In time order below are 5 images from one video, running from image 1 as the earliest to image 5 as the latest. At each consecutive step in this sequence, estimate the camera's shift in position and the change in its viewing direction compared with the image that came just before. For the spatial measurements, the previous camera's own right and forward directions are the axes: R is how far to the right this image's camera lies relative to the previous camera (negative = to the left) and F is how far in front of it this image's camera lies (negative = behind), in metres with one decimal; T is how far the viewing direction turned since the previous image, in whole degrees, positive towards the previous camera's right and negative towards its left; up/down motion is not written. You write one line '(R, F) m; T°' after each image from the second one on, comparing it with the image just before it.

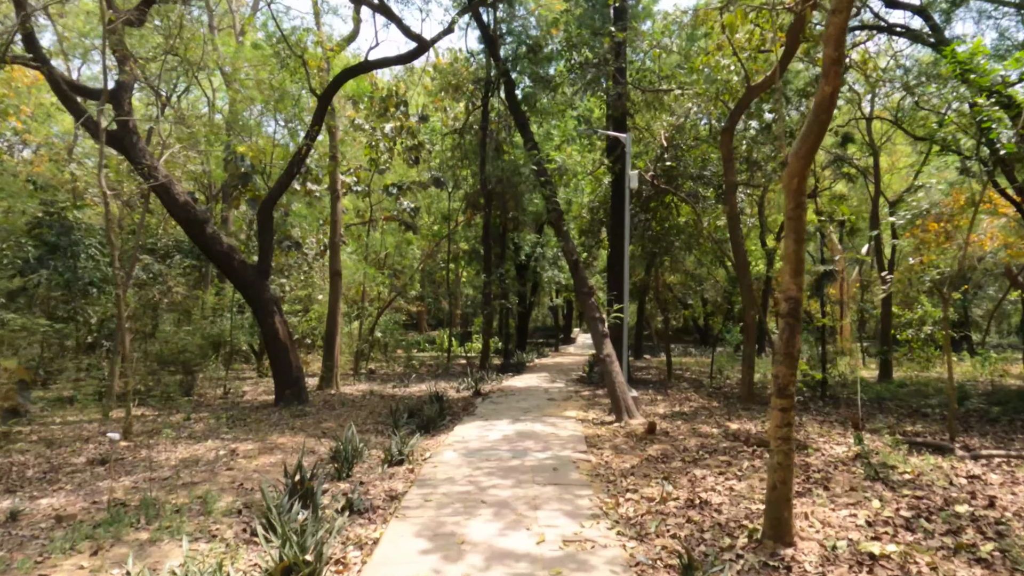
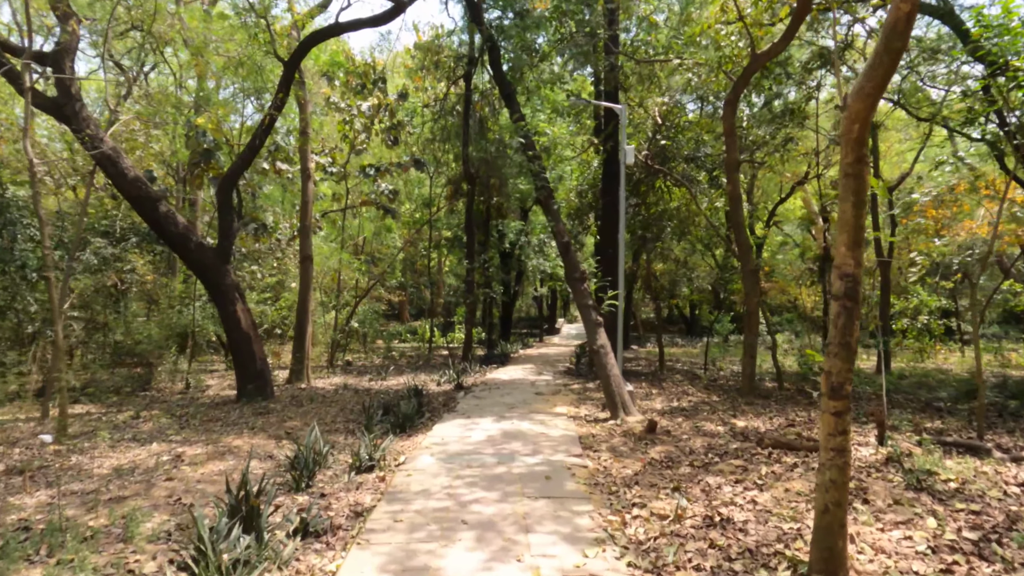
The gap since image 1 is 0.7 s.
(0.0, +0.7) m; +1°
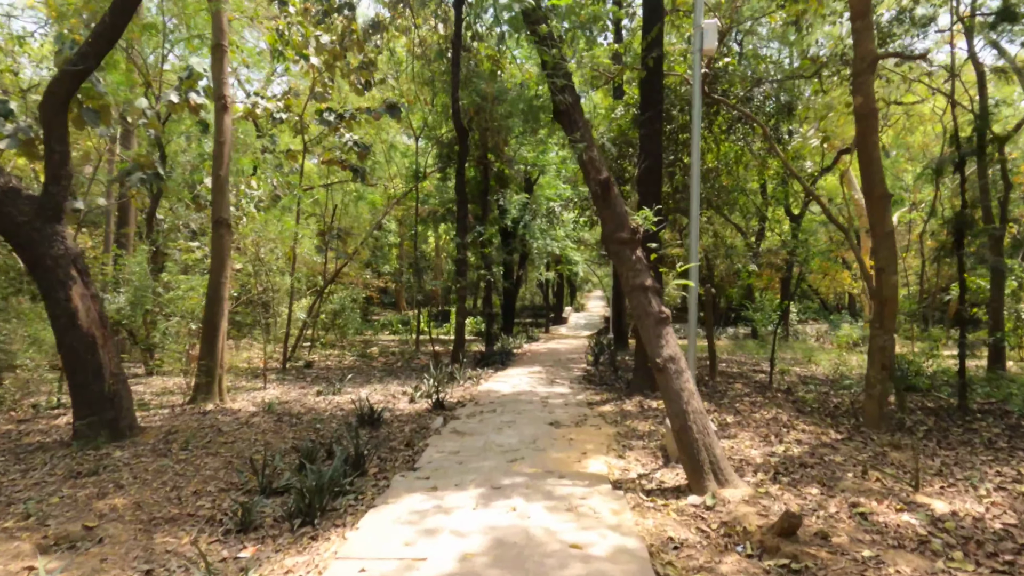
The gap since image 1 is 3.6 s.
(0.0, +3.2) m; 0°
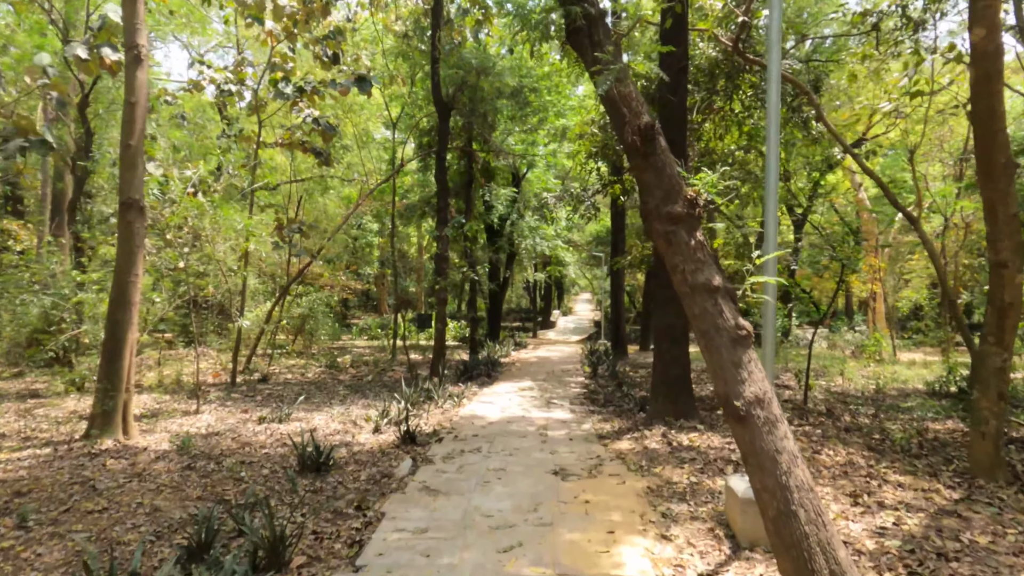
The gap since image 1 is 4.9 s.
(0.0, +1.5) m; +1°
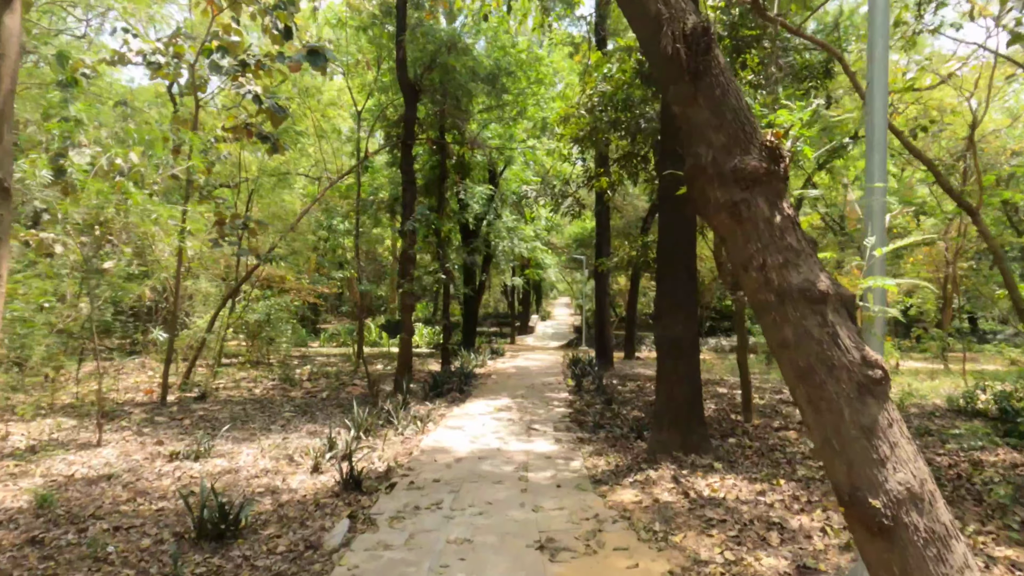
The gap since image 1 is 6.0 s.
(0.0, +1.2) m; +2°
